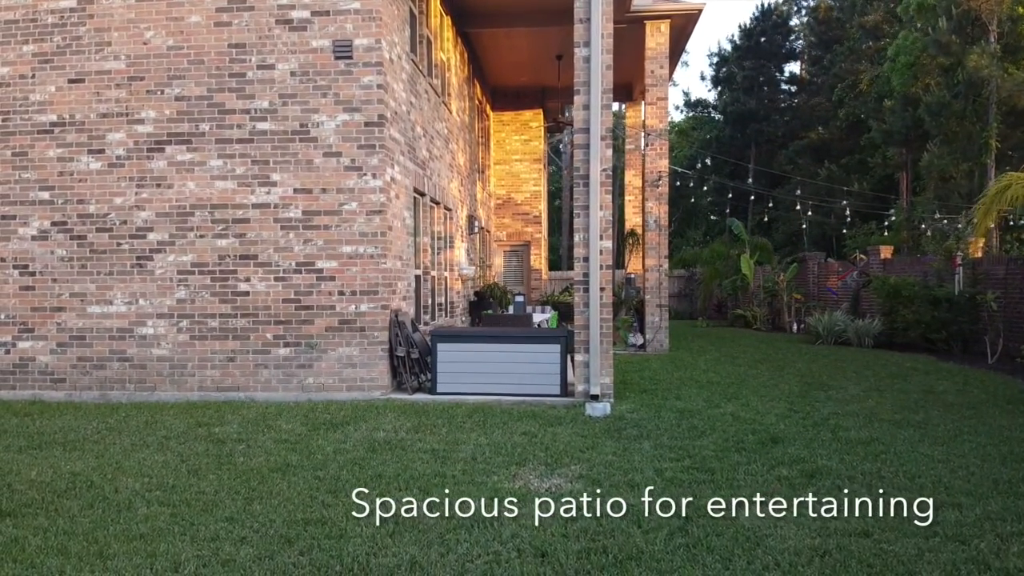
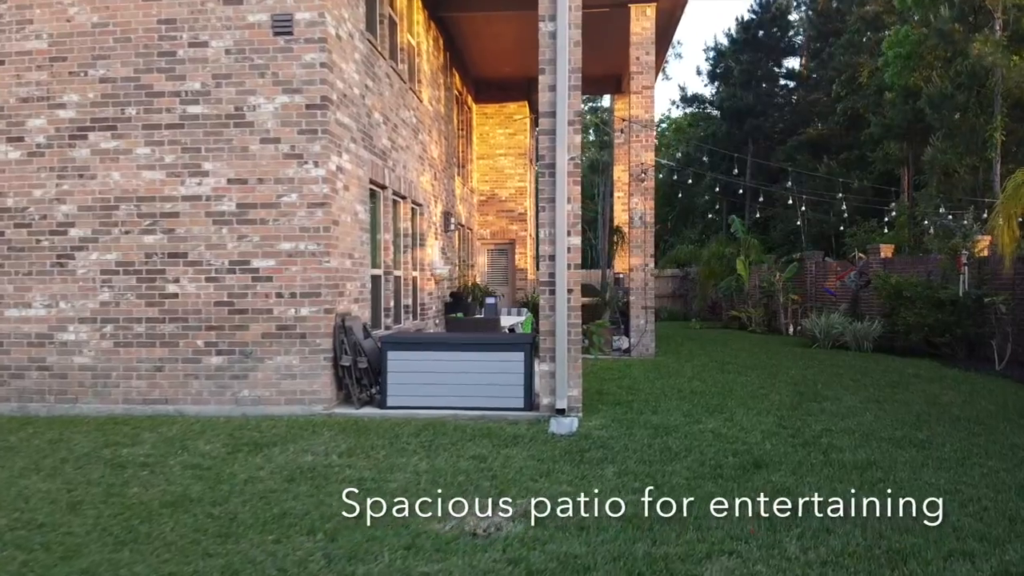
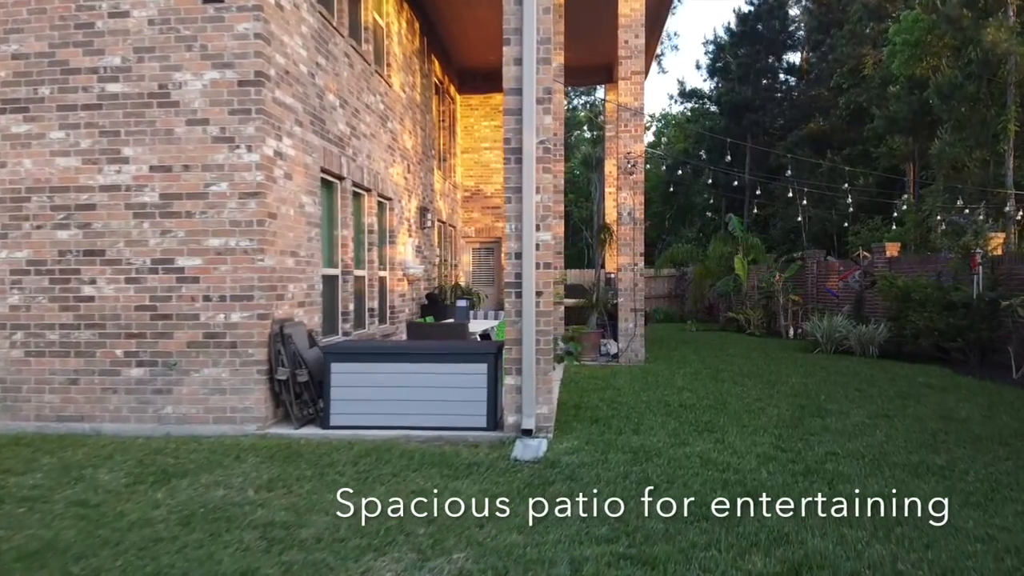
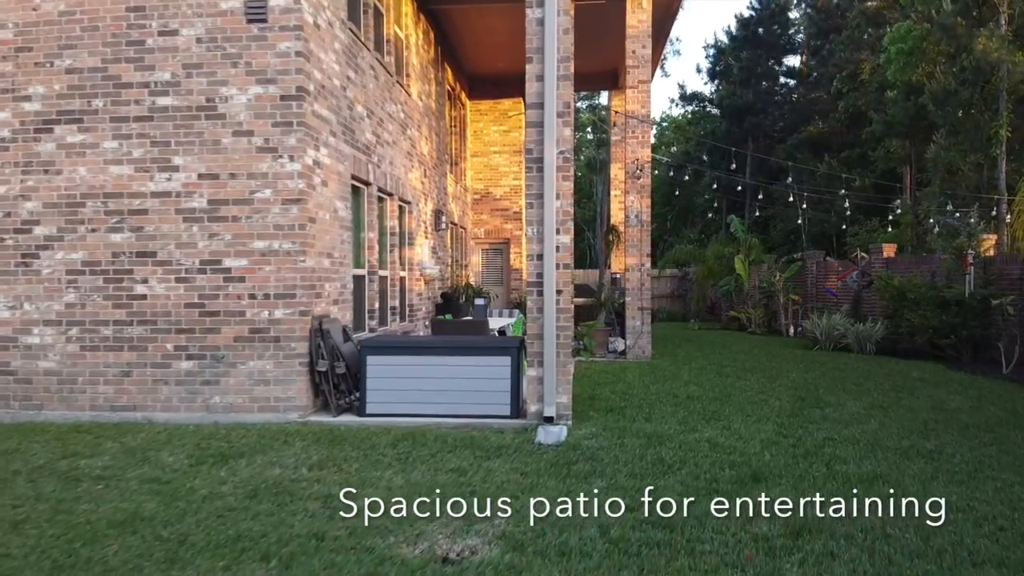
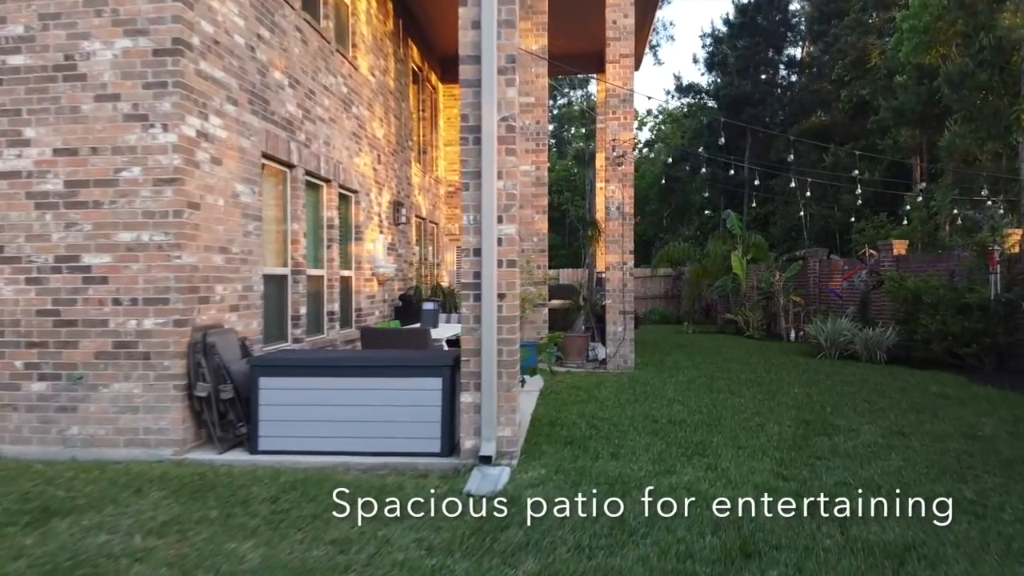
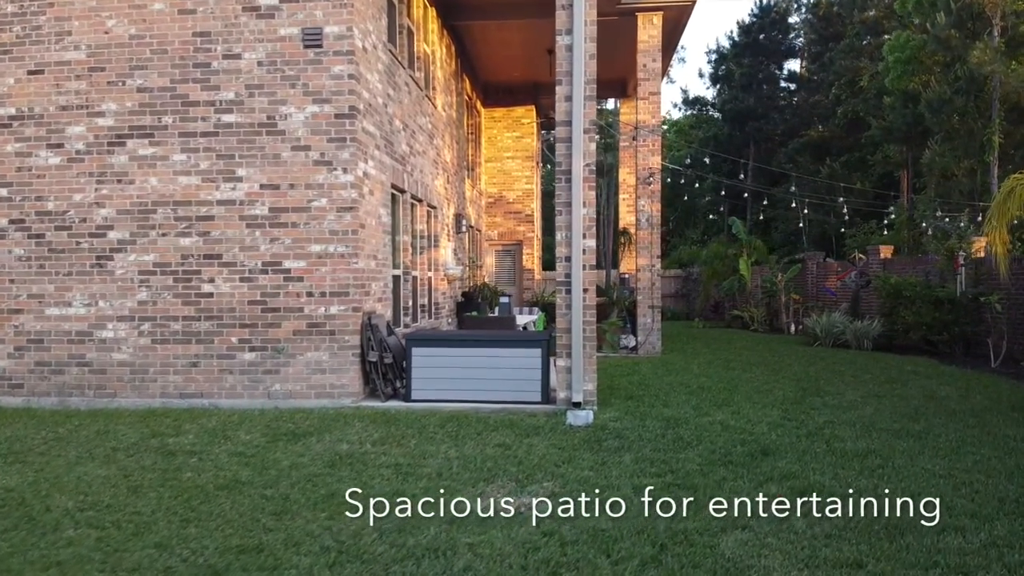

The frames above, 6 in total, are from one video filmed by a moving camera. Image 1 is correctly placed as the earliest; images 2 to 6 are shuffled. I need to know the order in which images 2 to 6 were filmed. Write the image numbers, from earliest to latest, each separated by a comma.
6, 2, 4, 3, 5
